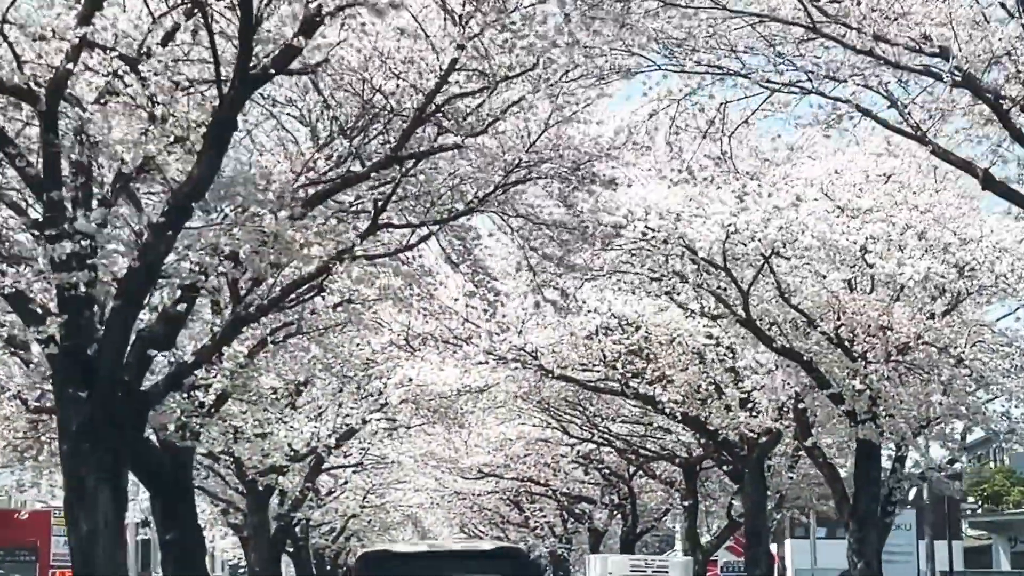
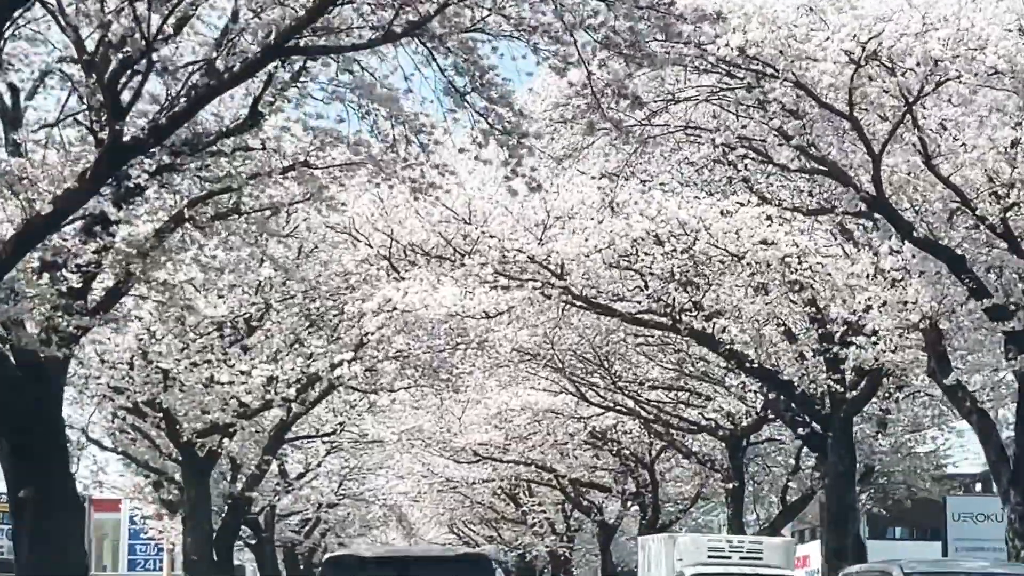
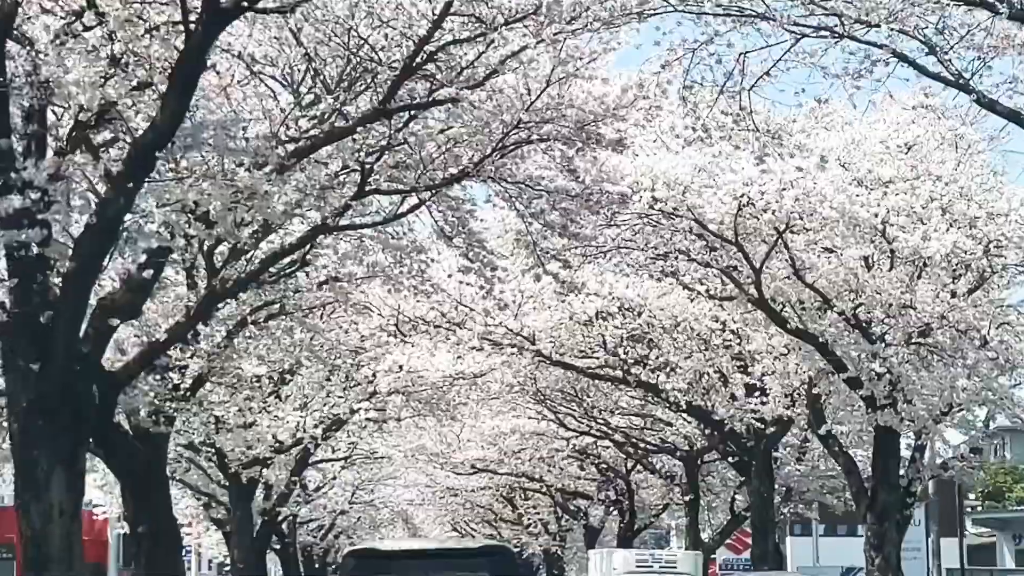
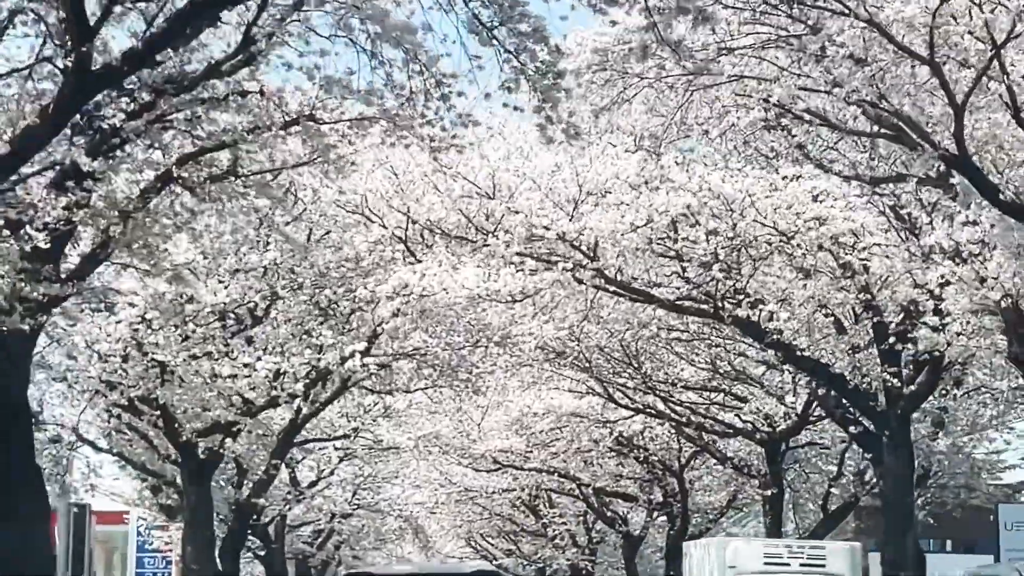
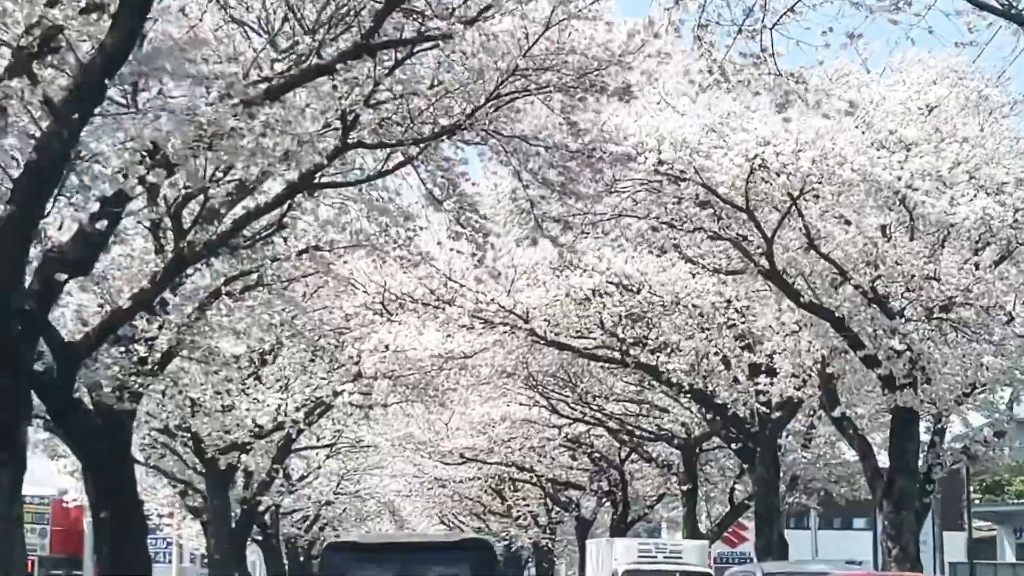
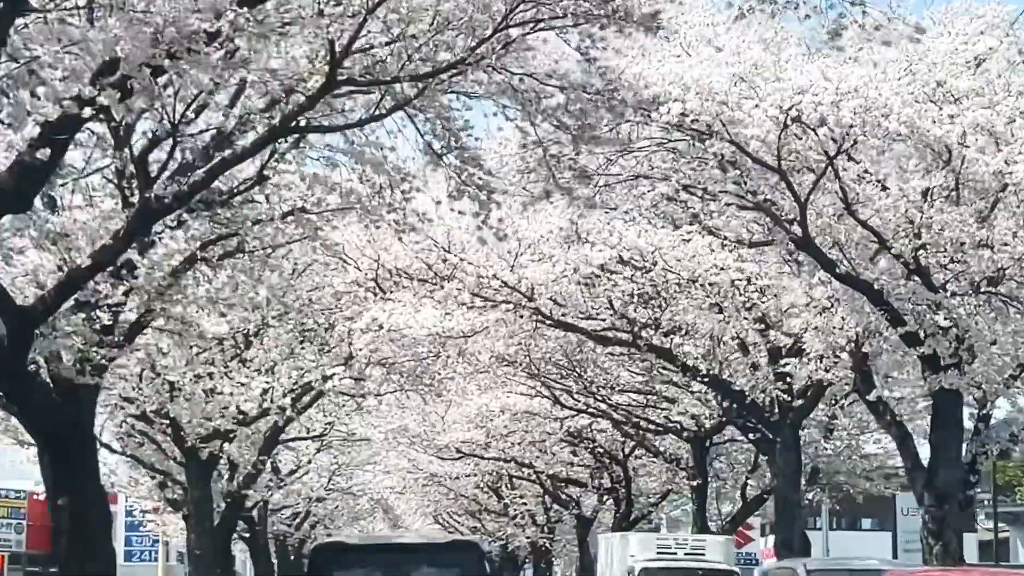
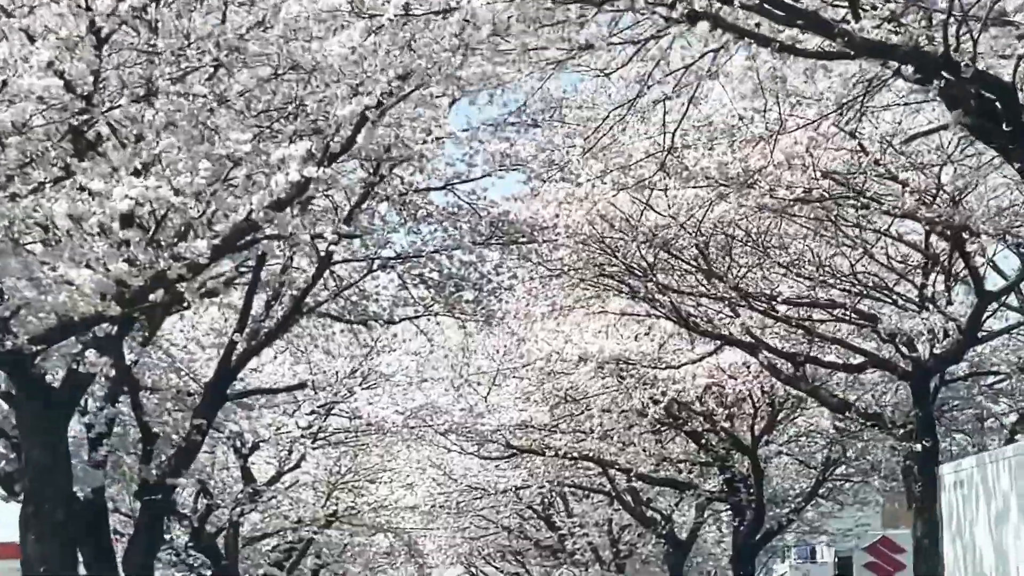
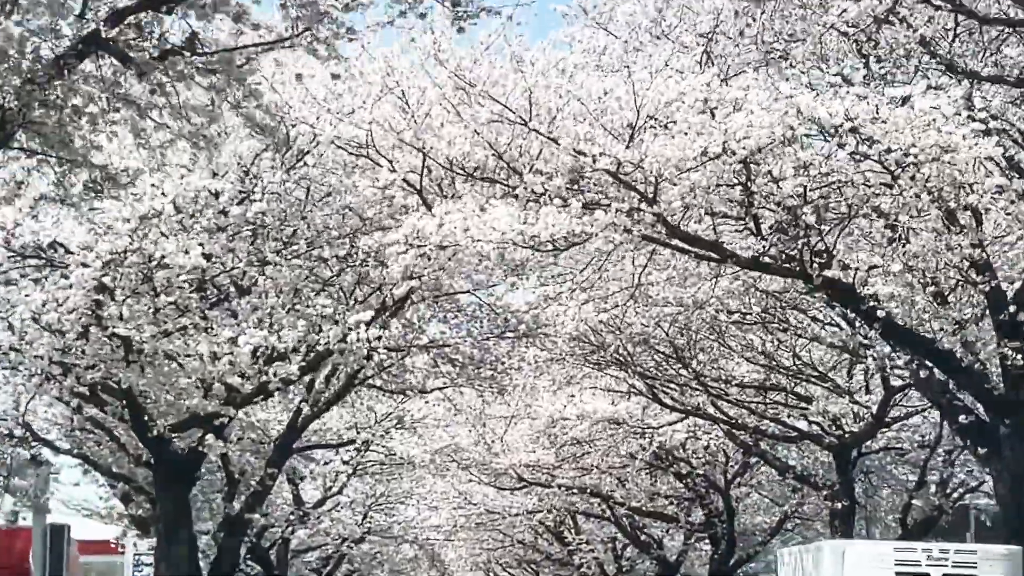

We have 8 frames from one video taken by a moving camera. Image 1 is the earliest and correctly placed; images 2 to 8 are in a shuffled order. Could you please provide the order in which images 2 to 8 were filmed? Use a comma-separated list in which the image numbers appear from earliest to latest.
3, 5, 6, 2, 4, 8, 7
